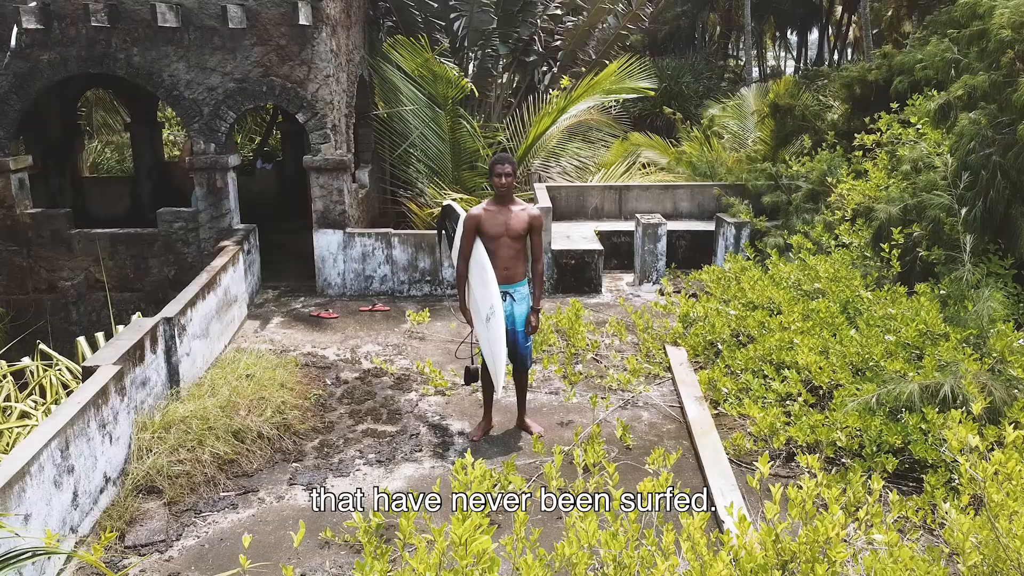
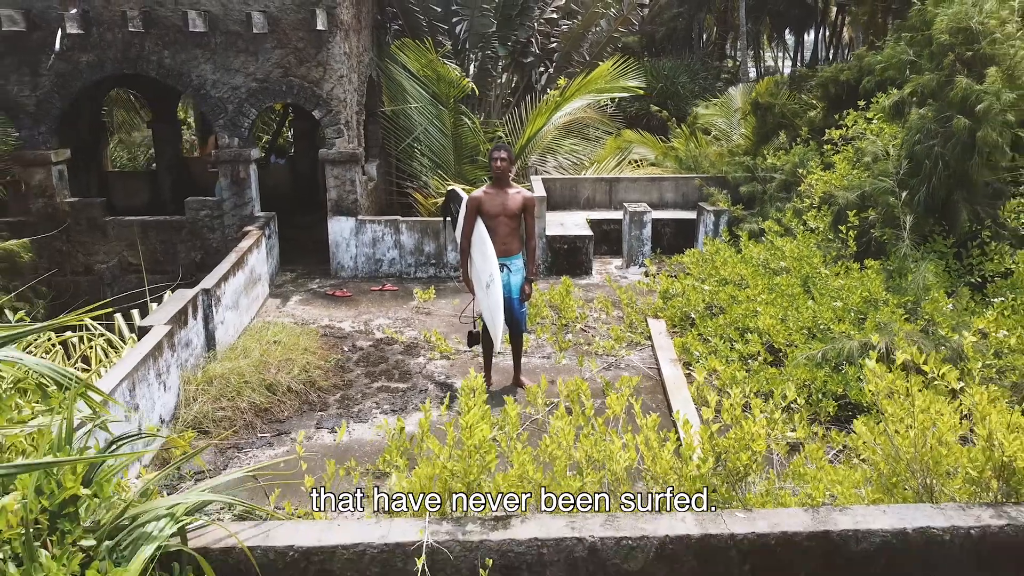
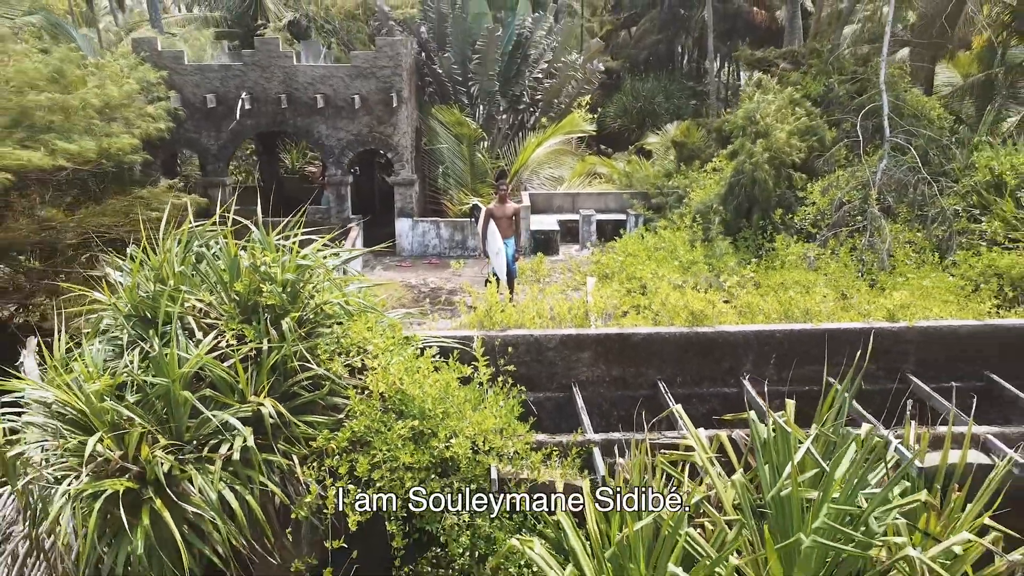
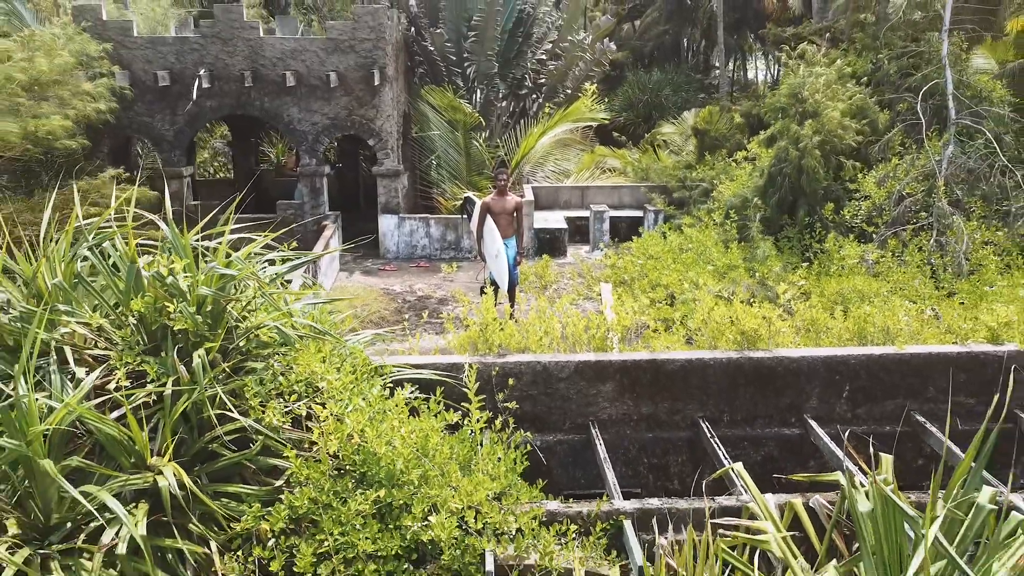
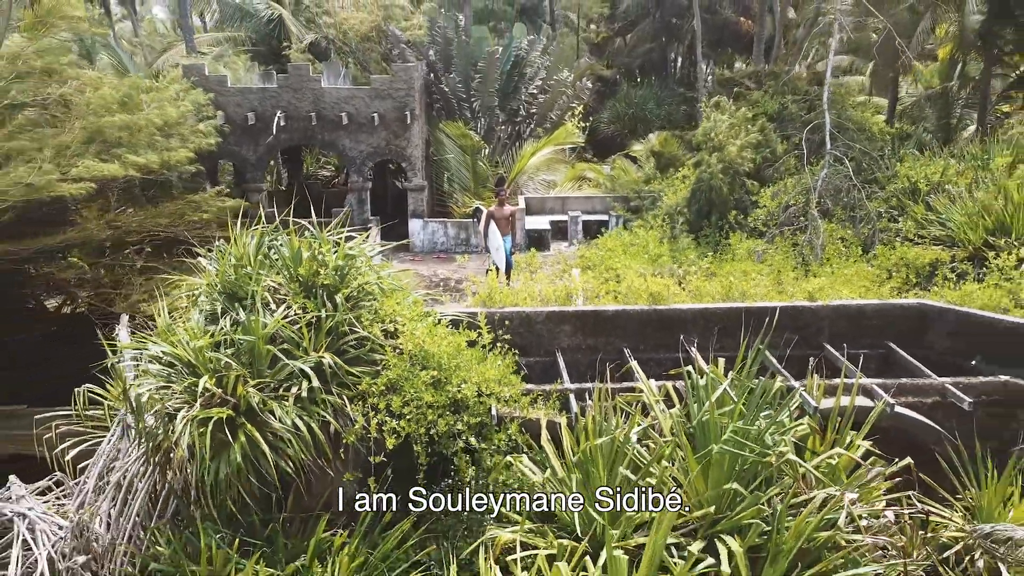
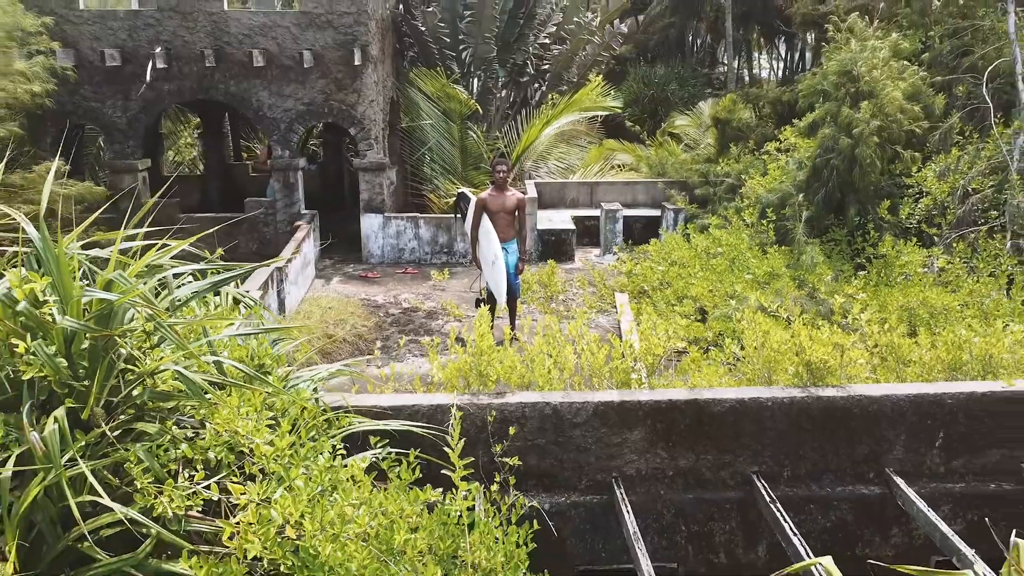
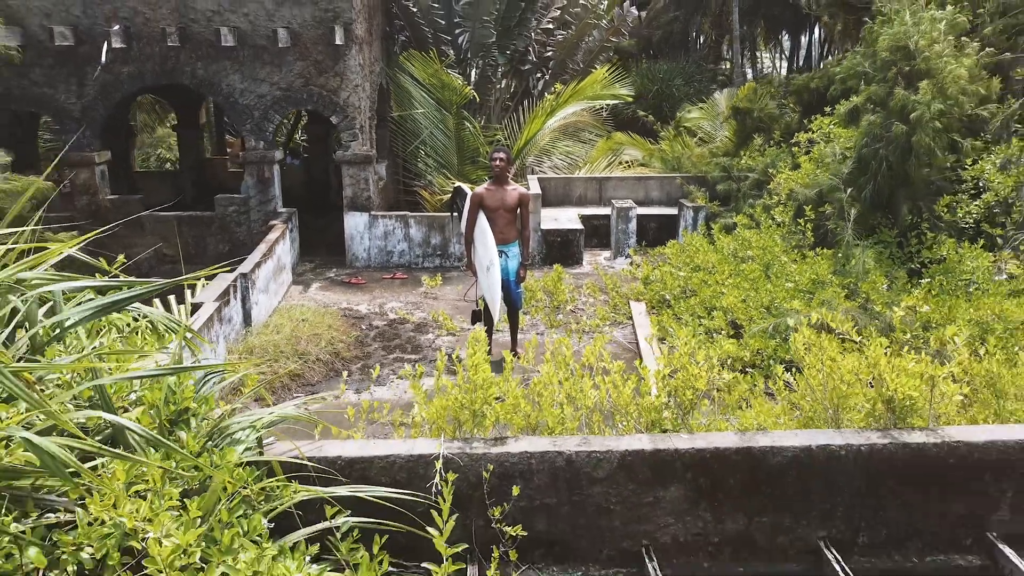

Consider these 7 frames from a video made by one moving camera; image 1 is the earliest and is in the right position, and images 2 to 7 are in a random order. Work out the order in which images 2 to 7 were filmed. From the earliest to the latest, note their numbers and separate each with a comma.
2, 7, 6, 4, 3, 5
